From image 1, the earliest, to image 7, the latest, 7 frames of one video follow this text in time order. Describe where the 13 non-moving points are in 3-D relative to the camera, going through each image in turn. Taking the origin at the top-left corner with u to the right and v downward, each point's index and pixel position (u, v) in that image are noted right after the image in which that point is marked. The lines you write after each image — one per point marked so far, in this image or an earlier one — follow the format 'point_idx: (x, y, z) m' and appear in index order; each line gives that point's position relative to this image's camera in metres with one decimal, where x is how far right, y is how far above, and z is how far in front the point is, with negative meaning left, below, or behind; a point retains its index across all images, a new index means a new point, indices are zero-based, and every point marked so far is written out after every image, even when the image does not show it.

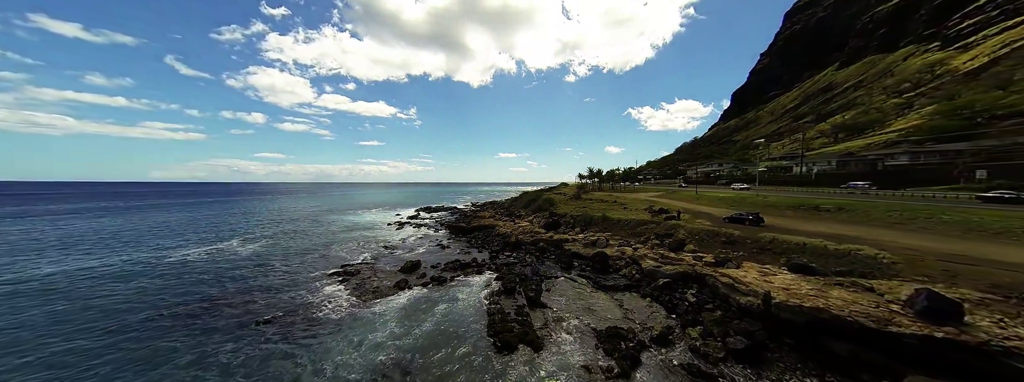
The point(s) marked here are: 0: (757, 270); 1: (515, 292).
0: (+15.0, -4.9, +14.7) m
1: (+0.2, -7.7, +18.4) m
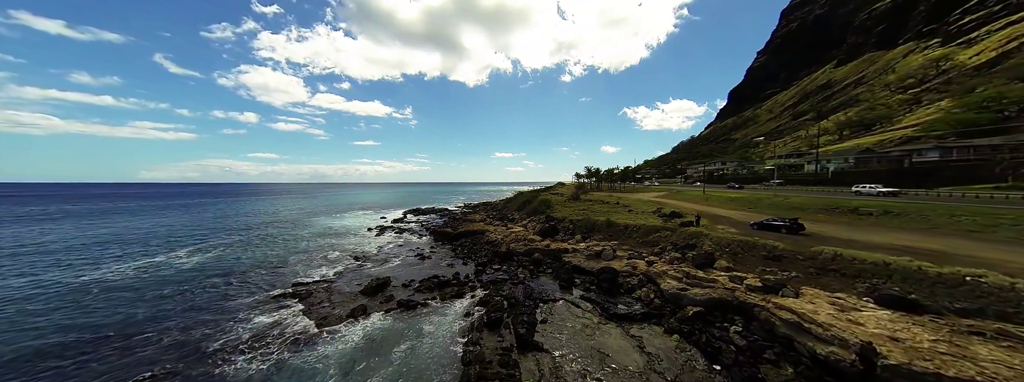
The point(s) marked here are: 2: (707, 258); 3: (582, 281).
0: (+14.2, -5.0, +10.7) m
1: (-0.6, -7.9, +14.2) m
2: (+13.2, -4.5, +16.2) m
3: (+5.7, -7.3, +19.3) m
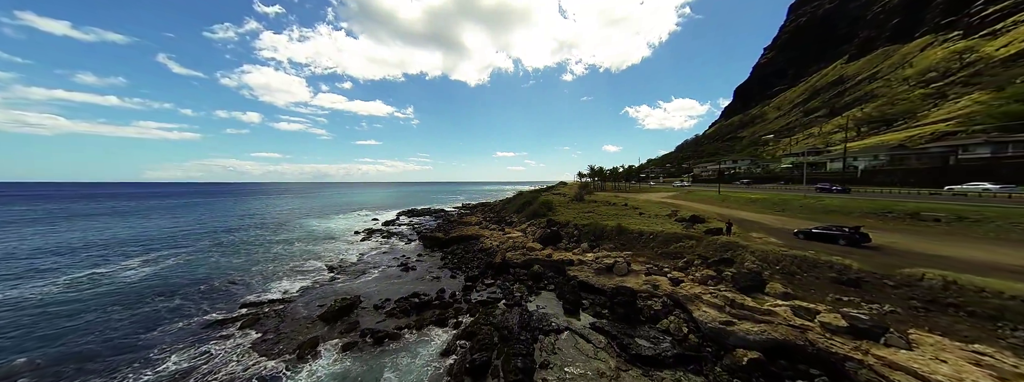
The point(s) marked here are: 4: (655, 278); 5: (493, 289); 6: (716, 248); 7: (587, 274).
0: (+13.7, -5.1, +7.1) m
1: (-1.1, -8.0, +10.7) m
2: (+12.8, -4.6, +12.6) m
3: (+5.3, -7.4, +15.8) m
4: (+9.8, -5.9, +16.4) m
5: (-1.5, -7.7, +18.7) m
6: (+14.3, -4.0, +16.8) m
7: (+5.8, -6.4, +18.5) m
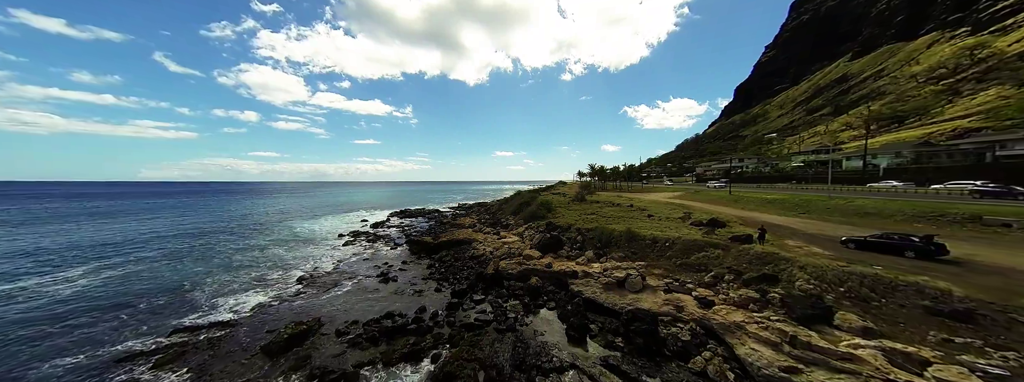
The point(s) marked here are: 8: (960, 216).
0: (+13.4, -5.2, +4.3) m
1: (-1.5, -8.1, +7.8) m
2: (+12.4, -4.7, +9.8) m
3: (+4.8, -7.4, +12.9) m
4: (+9.4, -6.0, +13.6) m
5: (-1.9, -7.7, +15.8) m
6: (+13.9, -4.0, +13.9) m
7: (+5.3, -6.4, +15.6) m
8: (+32.5, -1.8, +17.4) m
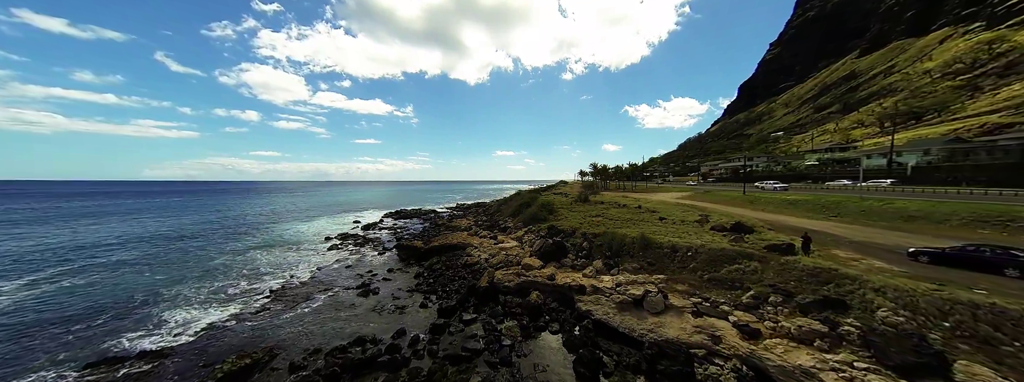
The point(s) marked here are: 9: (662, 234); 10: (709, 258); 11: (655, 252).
0: (+13.1, -5.2, +1.7) m
1: (-1.7, -8.1, +5.2) m
2: (+12.1, -4.7, +7.2) m
3: (+4.6, -7.4, +10.3) m
4: (+9.1, -6.0, +11.0) m
5: (-2.2, -7.7, +13.3) m
6: (+13.7, -4.0, +11.3) m
7: (+5.1, -6.4, +13.0) m
8: (+32.3, -1.9, +14.8) m
9: (+12.0, -3.4, +19.1) m
10: (+12.0, -4.0, +14.7) m
11: (+9.9, -4.1, +16.6) m
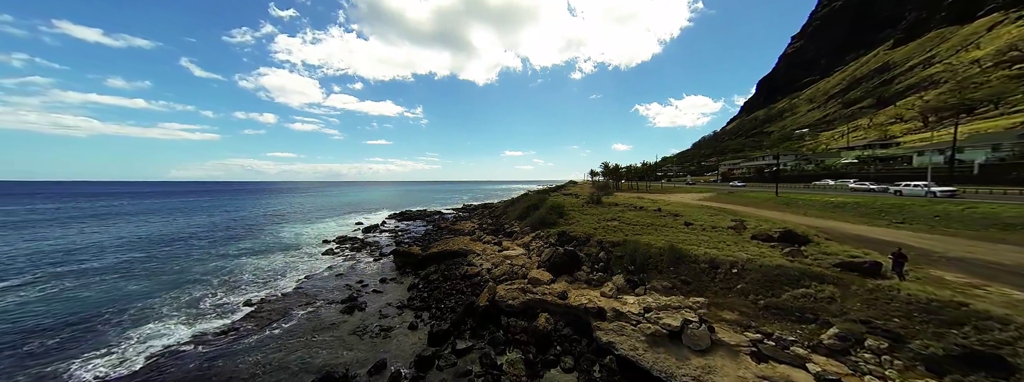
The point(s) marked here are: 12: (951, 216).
0: (+12.9, -5.4, -1.3) m
1: (-1.8, -8.2, +2.8) m
2: (+12.1, -4.8, +4.2) m
3: (+4.6, -7.6, +7.6) m
4: (+9.2, -6.1, +8.1) m
5: (-2.0, -7.8, +10.8) m
6: (+13.7, -4.2, +8.3) m
7: (+5.2, -6.5, +10.3) m
8: (+32.5, -2.1, +11.2) m
9: (+12.3, -3.5, +16.2) m
10: (+12.2, -4.2, +11.8) m
11: (+10.1, -4.3, +13.7) m
12: (+33.6, -1.9, +18.3) m
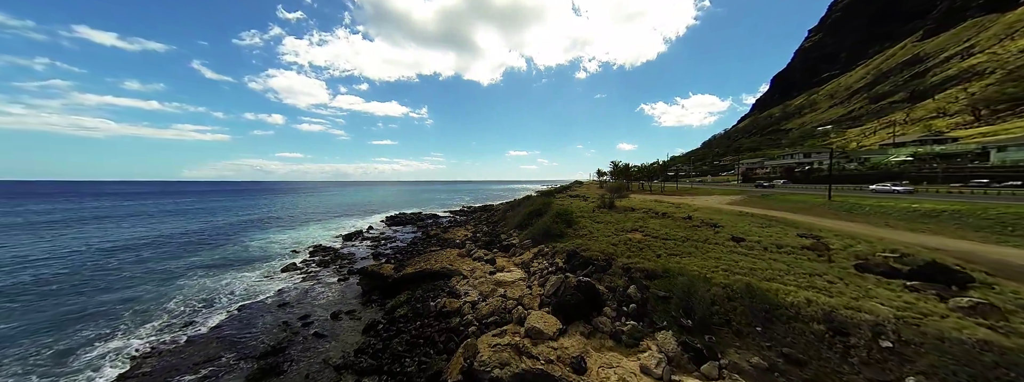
0: (+12.1, -5.7, -6.7) m
1: (-2.5, -8.6, -2.4) m
2: (+11.4, -5.2, -1.2) m
3: (+4.0, -7.9, +2.3) m
4: (+8.6, -6.5, +2.8) m
5: (-2.6, -8.2, +5.7) m
6: (+13.2, -4.6, +2.9) m
7: (+4.7, -6.9, +5.0) m
8: (+32.0, -2.5, +5.4) m
9: (+11.8, -3.9, +10.8) m
10: (+11.7, -4.6, +6.4) m
11: (+9.6, -4.7, +8.3) m
12: (+33.2, -2.3, +12.6) m
